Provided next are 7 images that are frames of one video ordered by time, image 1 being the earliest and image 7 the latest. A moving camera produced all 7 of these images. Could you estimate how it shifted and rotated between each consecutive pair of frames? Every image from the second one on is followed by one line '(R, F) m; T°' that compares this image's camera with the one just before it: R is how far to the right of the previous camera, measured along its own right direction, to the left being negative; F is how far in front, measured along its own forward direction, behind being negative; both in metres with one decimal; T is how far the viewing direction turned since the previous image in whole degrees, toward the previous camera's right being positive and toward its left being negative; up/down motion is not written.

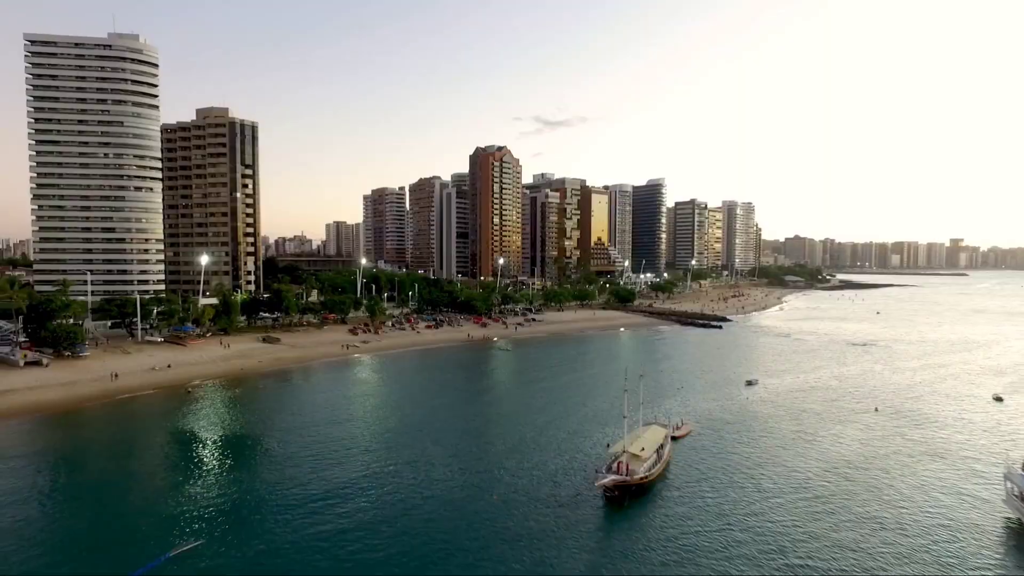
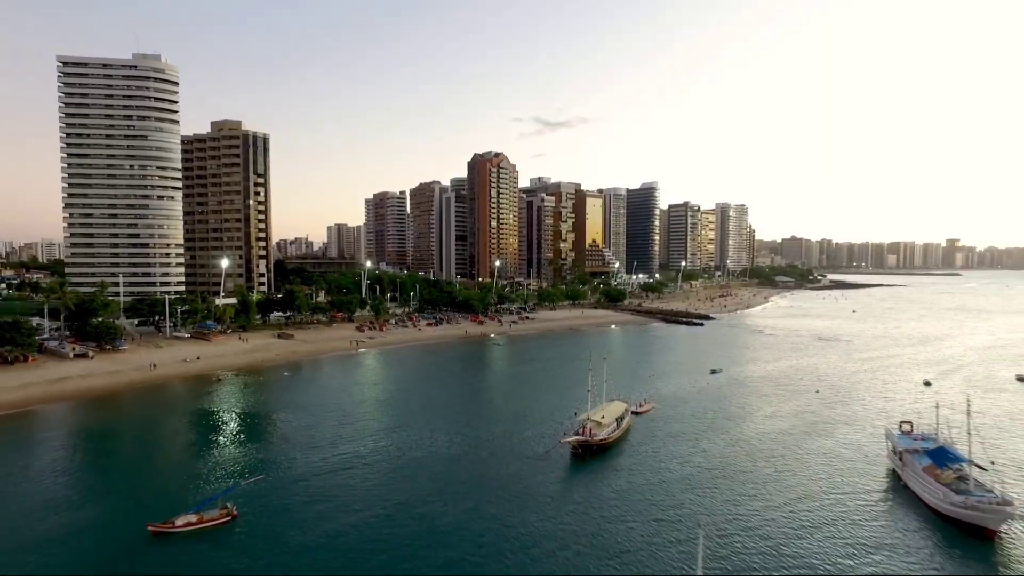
(+1.1, -7.5) m; 0°
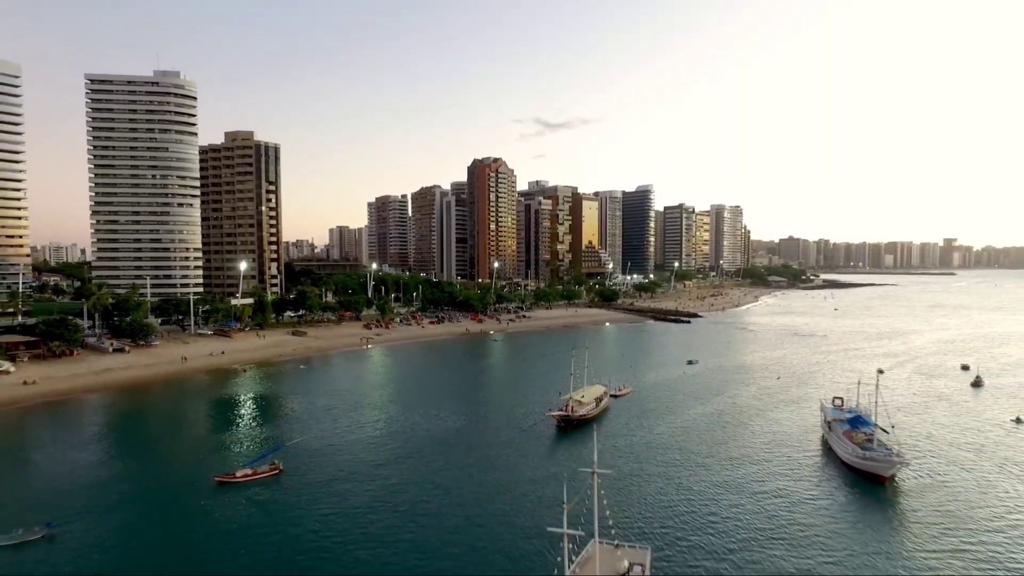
(+0.6, -6.8) m; 0°
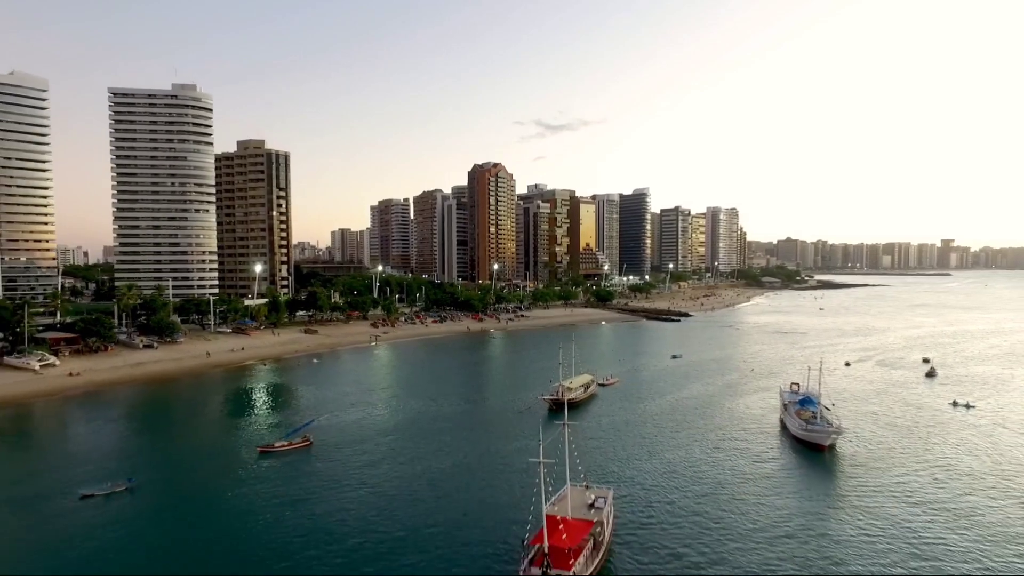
(+0.3, -6.1) m; 0°
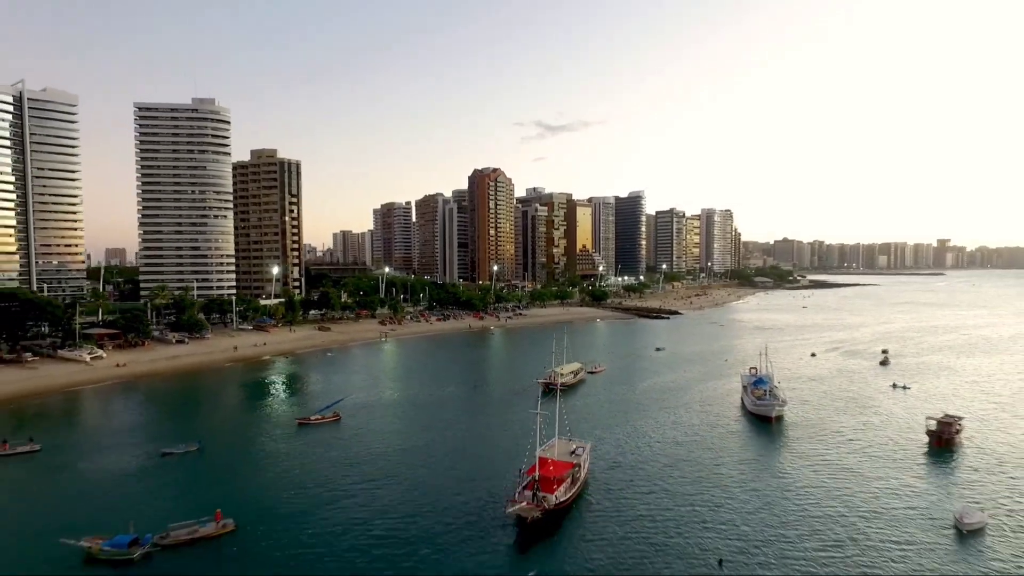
(+0.2, -7.8) m; 0°
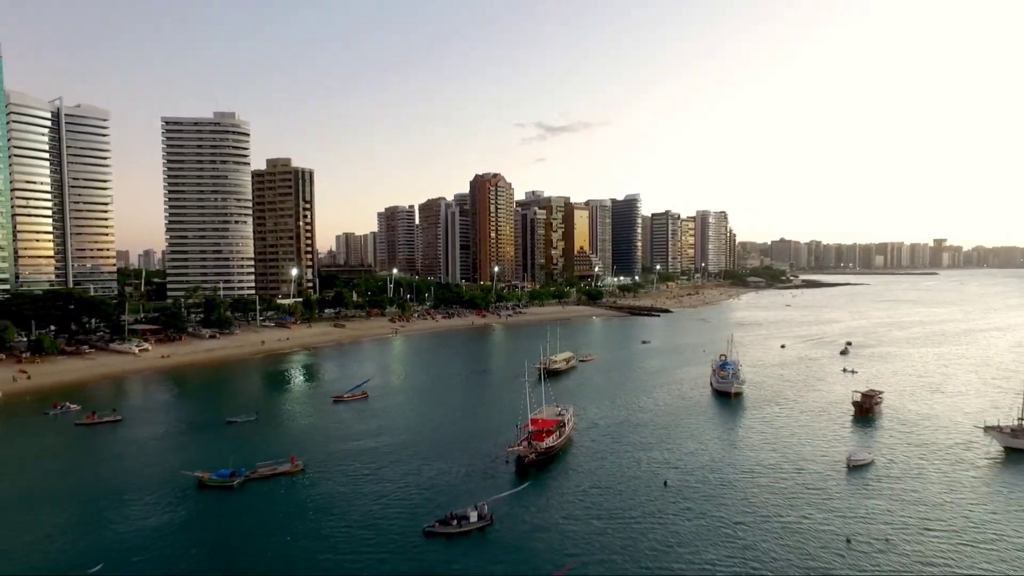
(0.0, -9.0) m; 0°
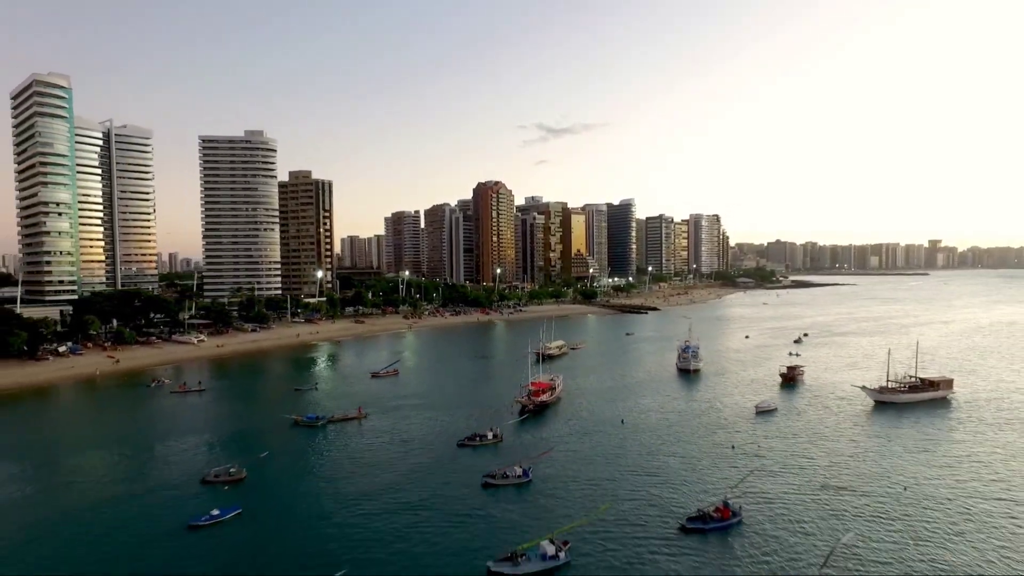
(-0.2, -14.2) m; 0°
